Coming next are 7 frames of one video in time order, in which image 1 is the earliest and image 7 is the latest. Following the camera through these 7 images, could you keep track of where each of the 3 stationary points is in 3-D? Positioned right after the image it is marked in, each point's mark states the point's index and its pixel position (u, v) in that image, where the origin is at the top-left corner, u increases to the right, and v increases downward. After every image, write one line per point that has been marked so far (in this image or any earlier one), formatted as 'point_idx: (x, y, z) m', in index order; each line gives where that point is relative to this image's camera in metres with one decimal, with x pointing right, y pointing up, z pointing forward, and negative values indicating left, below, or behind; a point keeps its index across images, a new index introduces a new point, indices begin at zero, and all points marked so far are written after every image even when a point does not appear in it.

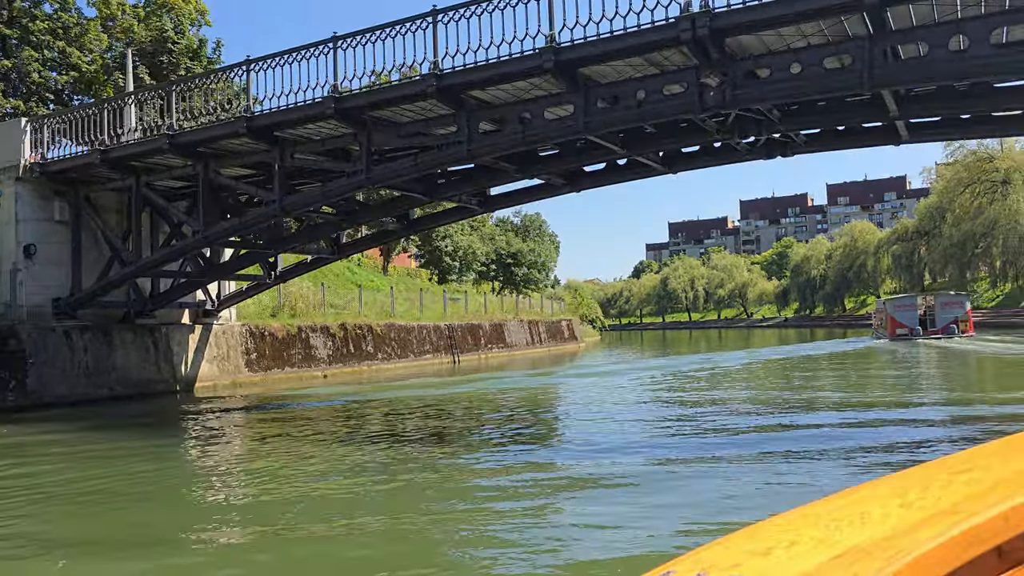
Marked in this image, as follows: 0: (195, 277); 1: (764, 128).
0: (-5.9, +0.2, +15.7) m
1: (+3.2, +2.1, +11.0) m
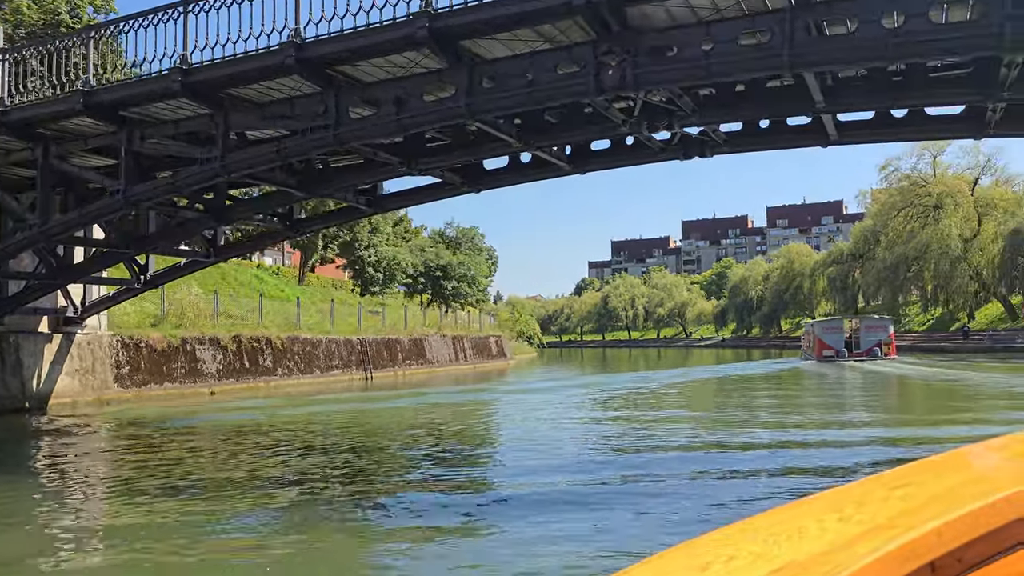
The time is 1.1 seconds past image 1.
0: (-7.5, +0.2, +13.8) m
1: (+1.9, +1.9, +9.8) m
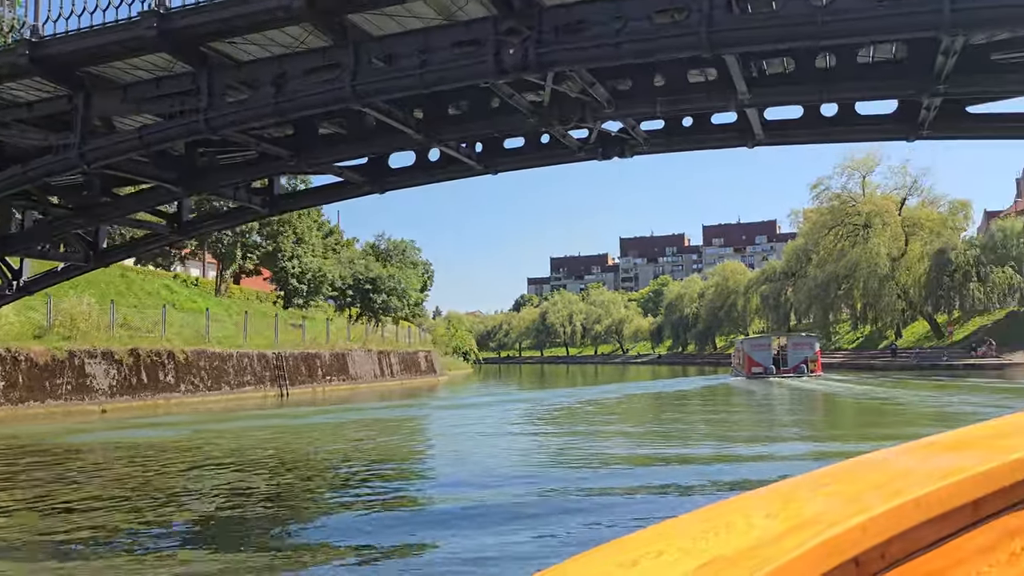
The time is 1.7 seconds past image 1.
0: (-8.8, +0.1, +12.4) m
1: (+0.9, +1.8, +9.0) m
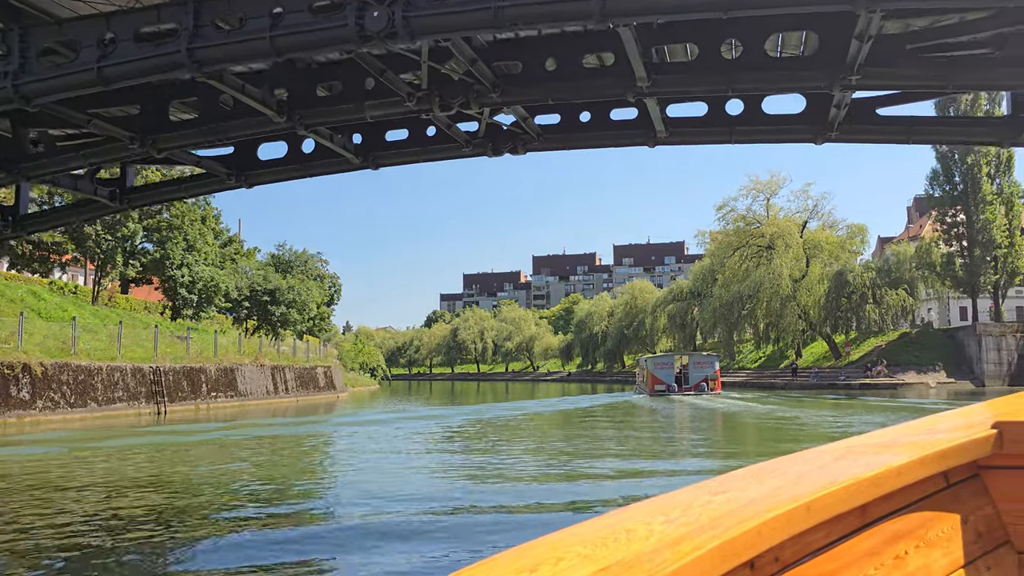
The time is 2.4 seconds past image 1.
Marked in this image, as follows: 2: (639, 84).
0: (-10.3, +0.1, +10.5) m
1: (-0.3, +1.7, +8.1) m
2: (+1.2, +1.8, +8.0) m
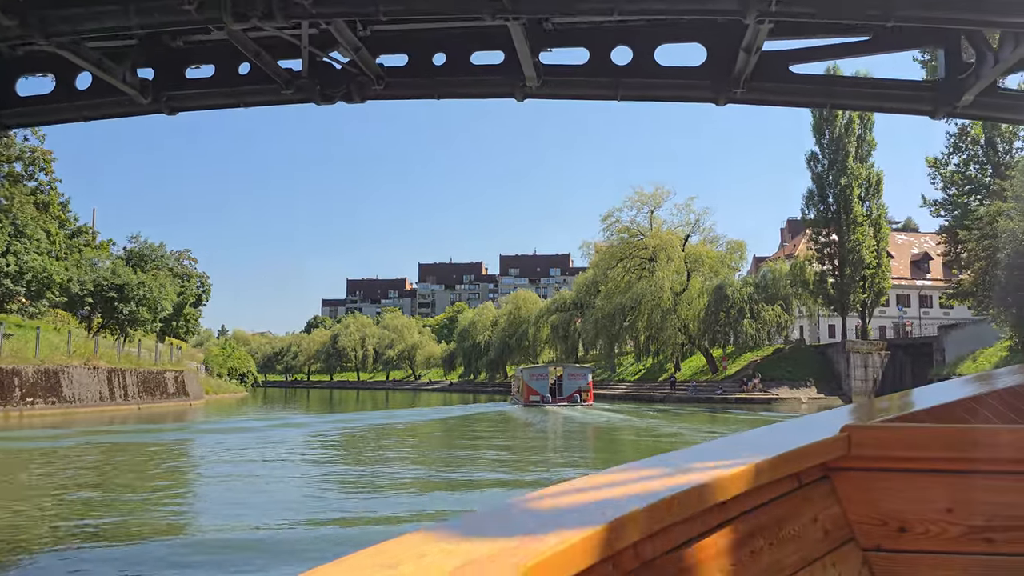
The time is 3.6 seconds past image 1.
0: (-11.8, +0.5, +7.3) m
1: (-1.5, +1.9, +6.3) m
2: (0.0, +1.9, +6.4) m
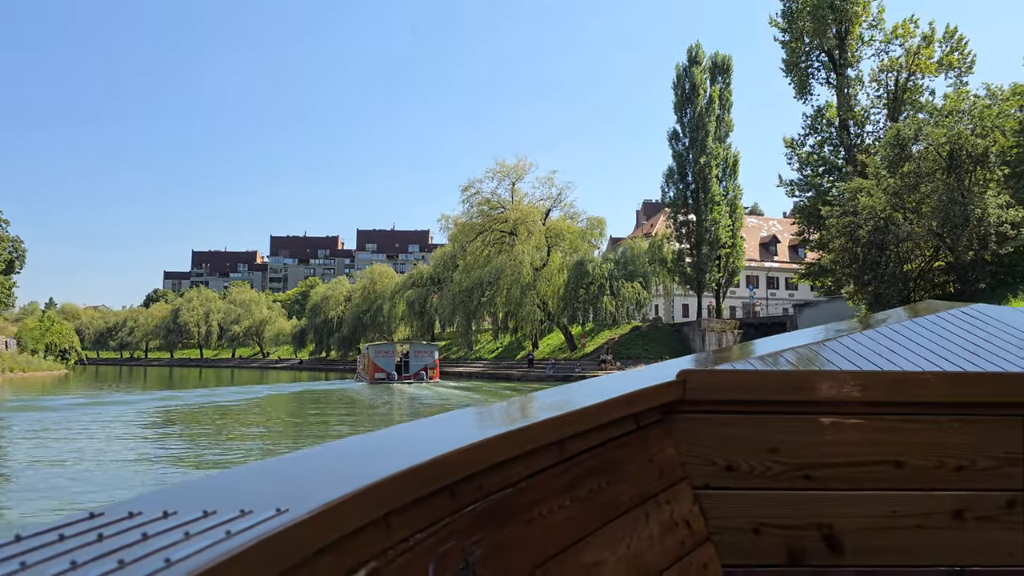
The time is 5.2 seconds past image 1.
0: (-12.7, +1.2, +2.9) m
1: (-2.4, +2.3, +3.6) m
2: (-0.9, +2.4, +3.9) m
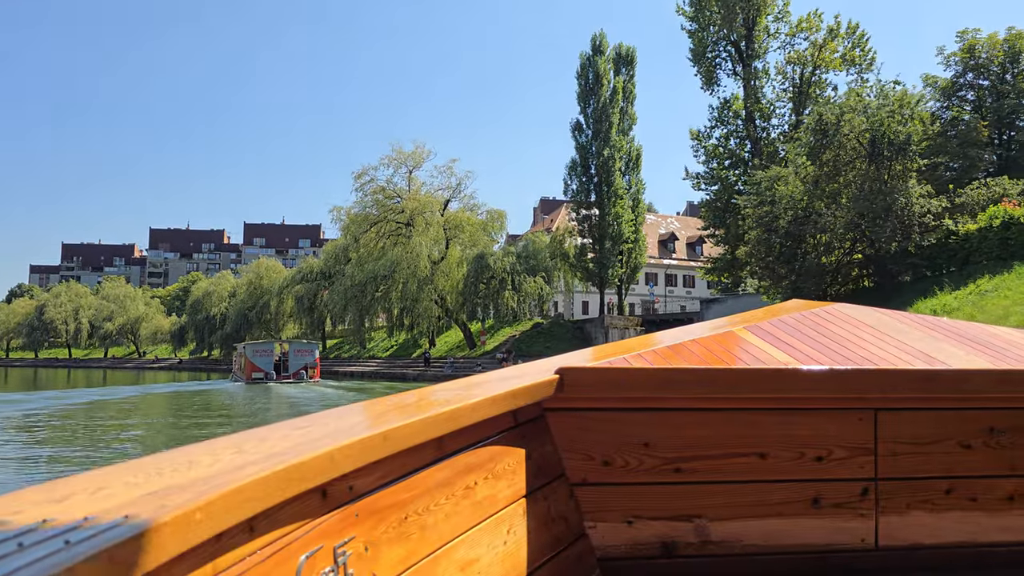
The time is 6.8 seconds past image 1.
0: (-12.6, +1.5, -1.0) m
1: (-2.4, +2.6, +0.9) m
2: (-1.0, +2.6, +1.4) m
